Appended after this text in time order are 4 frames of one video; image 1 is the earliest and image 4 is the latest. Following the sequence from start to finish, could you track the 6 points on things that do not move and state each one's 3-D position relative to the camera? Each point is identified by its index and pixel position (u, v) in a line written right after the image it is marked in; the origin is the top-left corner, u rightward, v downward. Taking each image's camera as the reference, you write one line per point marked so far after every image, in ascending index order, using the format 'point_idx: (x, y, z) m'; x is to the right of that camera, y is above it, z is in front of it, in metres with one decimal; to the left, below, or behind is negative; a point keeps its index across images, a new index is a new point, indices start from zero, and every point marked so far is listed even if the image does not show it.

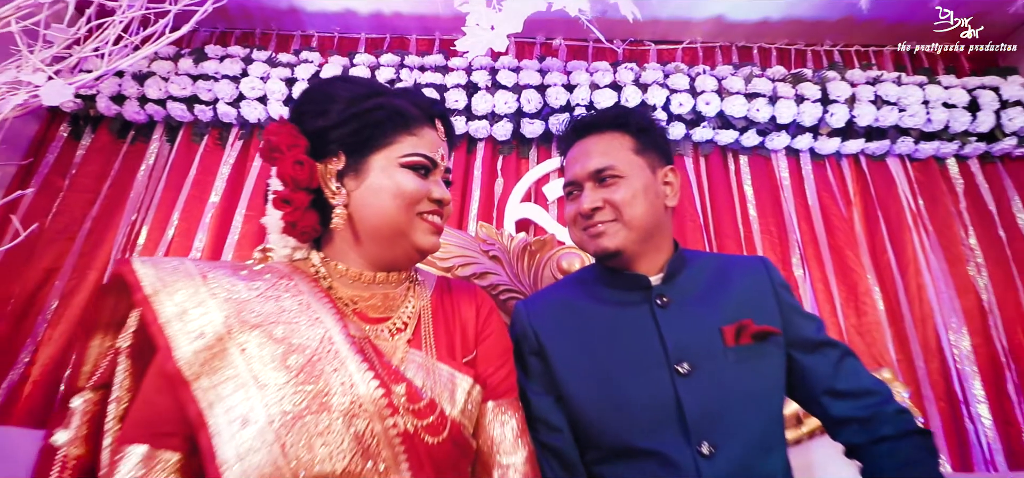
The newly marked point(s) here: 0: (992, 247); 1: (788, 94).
0: (+1.6, 0.0, +1.7) m
1: (+0.9, +0.5, +1.7) m
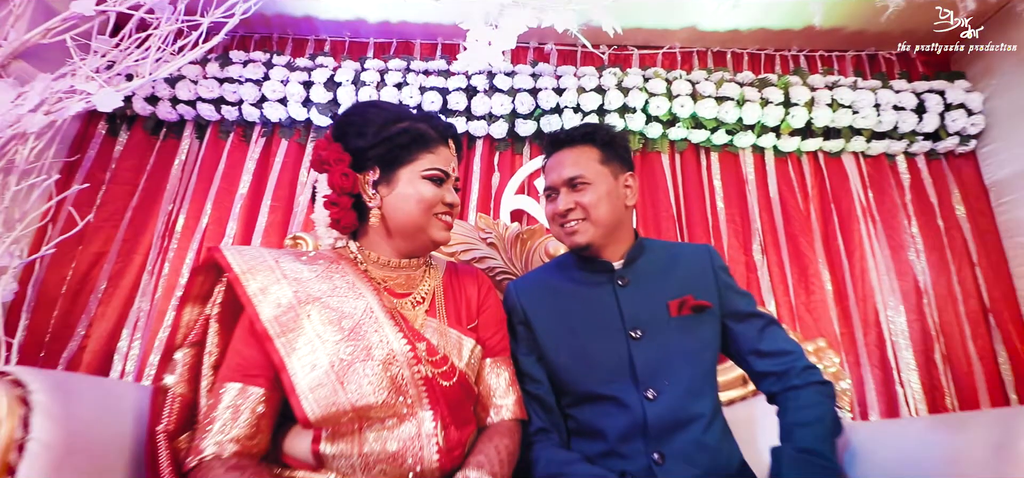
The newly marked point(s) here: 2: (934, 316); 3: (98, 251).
0: (+1.6, 0.0, +2.0) m
1: (+0.9, +0.5, +1.9) m
2: (+1.5, -0.3, +1.8) m
3: (-1.5, 0.0, +1.8) m
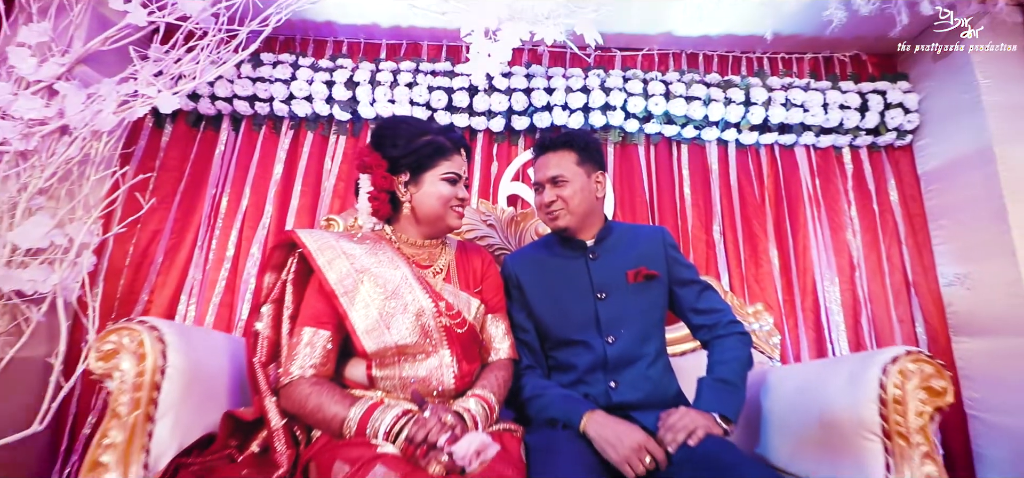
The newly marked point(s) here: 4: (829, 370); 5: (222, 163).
0: (+1.6, +0.1, +2.3) m
1: (+0.9, +0.6, +2.2) m
2: (+1.5, -0.2, +2.2) m
3: (-1.5, 0.0, +2.2) m
4: (+0.8, -0.3, +1.3) m
5: (-1.3, +0.3, +2.3) m
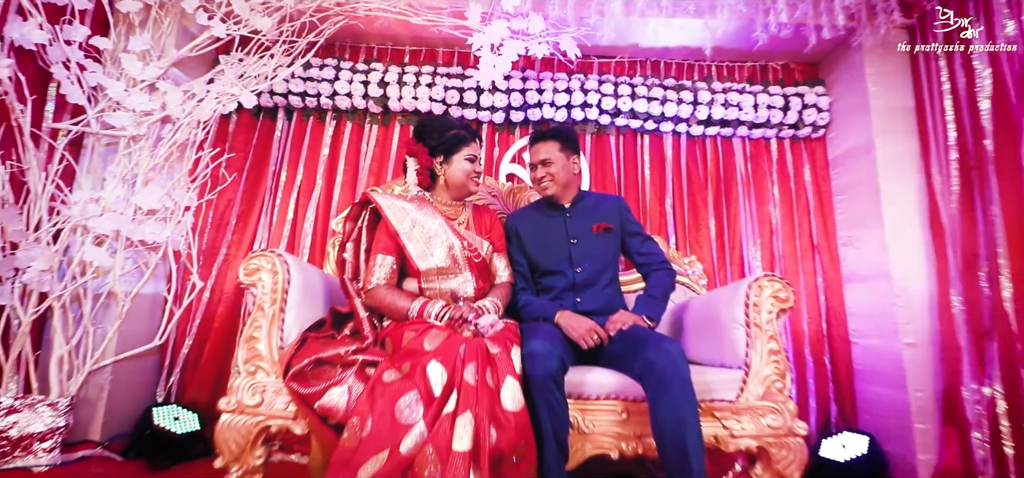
0: (+1.6, +0.3, +2.9) m
1: (+0.9, +0.8, +2.9) m
2: (+1.5, 0.0, +2.8) m
3: (-1.5, +0.2, +2.7) m
4: (+0.8, -0.2, +1.9) m
5: (-1.3, +0.5, +2.9) m
